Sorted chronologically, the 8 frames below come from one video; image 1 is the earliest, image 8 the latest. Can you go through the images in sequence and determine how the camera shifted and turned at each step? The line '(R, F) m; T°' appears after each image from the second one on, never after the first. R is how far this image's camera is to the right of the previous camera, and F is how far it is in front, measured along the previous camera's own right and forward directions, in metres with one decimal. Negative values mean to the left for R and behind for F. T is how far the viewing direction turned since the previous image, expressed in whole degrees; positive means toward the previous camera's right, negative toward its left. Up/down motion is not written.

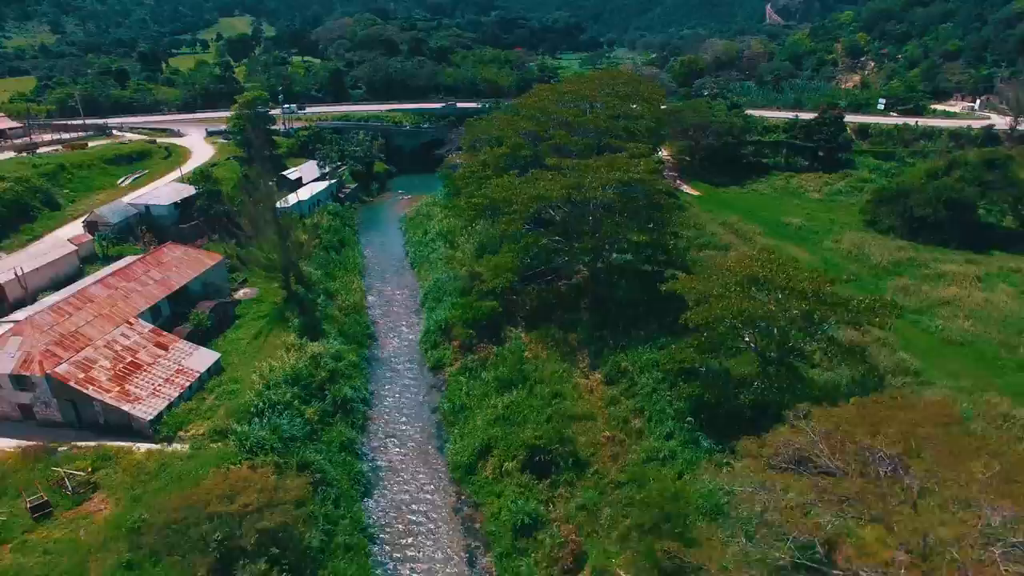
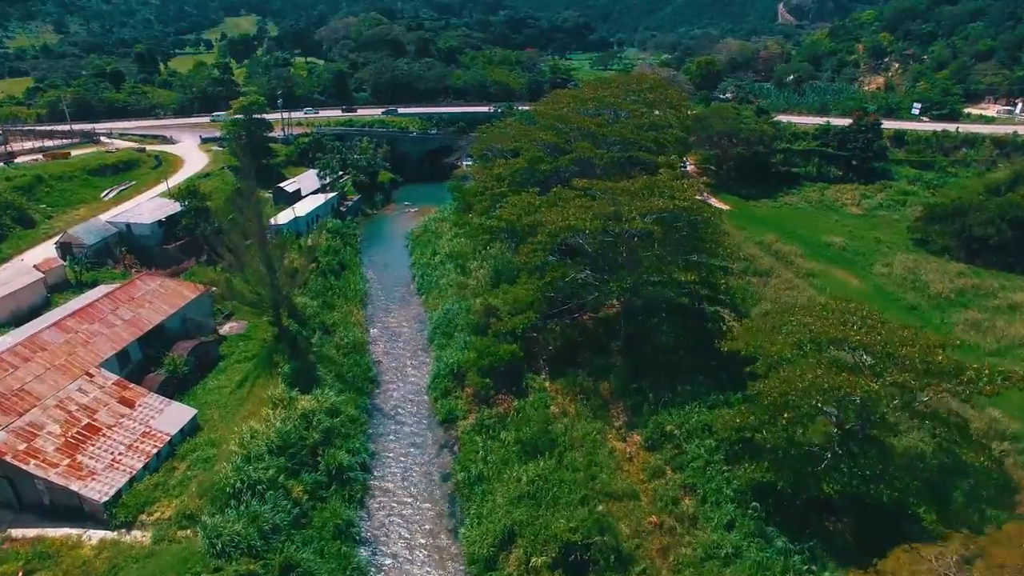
(-0.8, +4.7) m; -1°
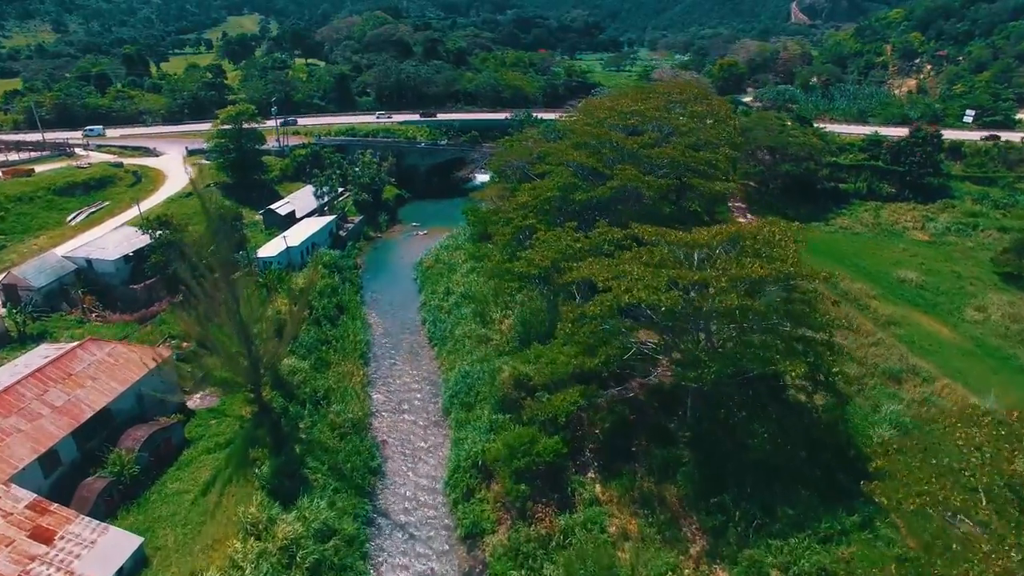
(-1.5, +6.8) m; 0°
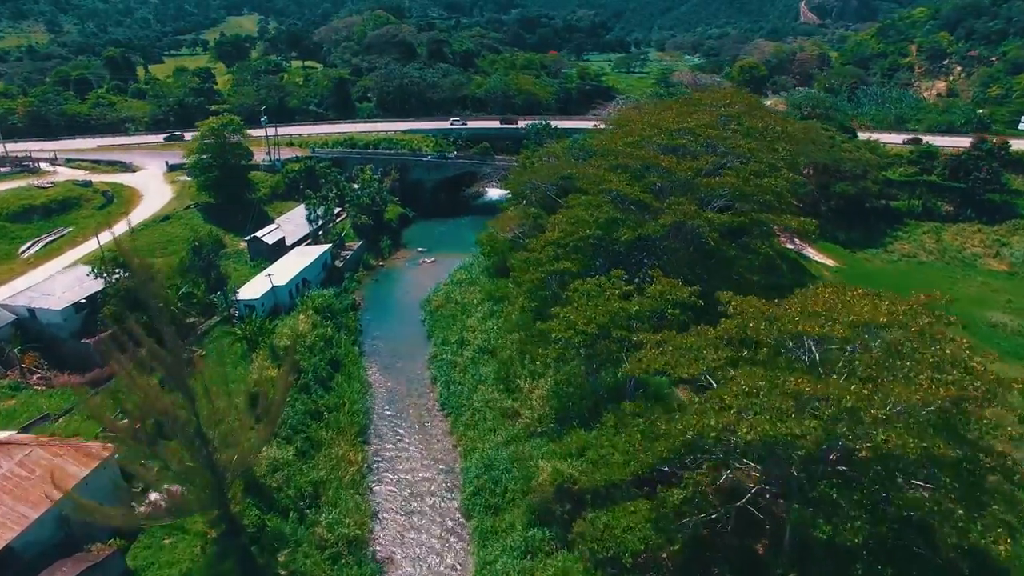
(-1.4, +6.4) m; 0°
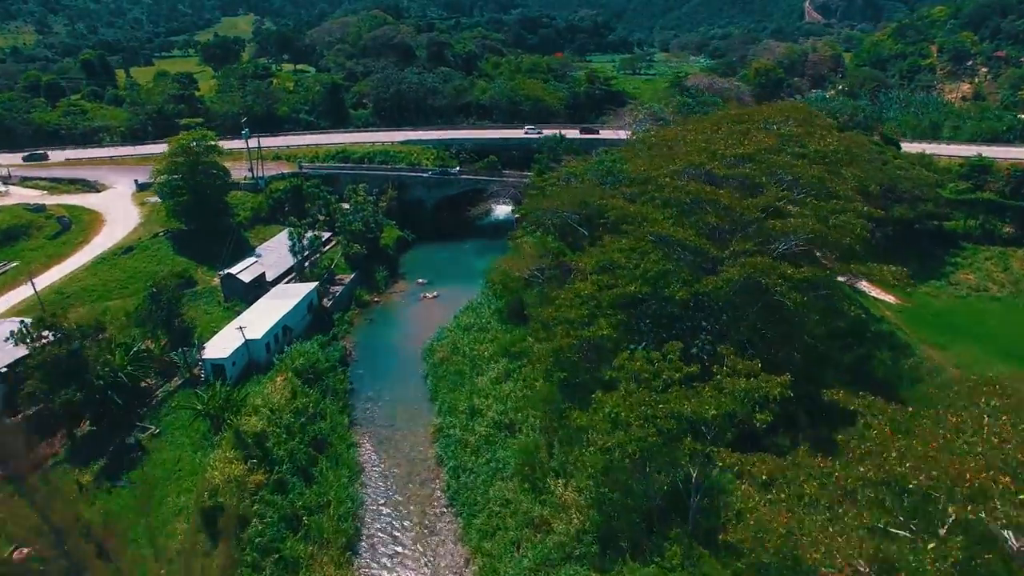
(-1.0, +6.0) m; 0°
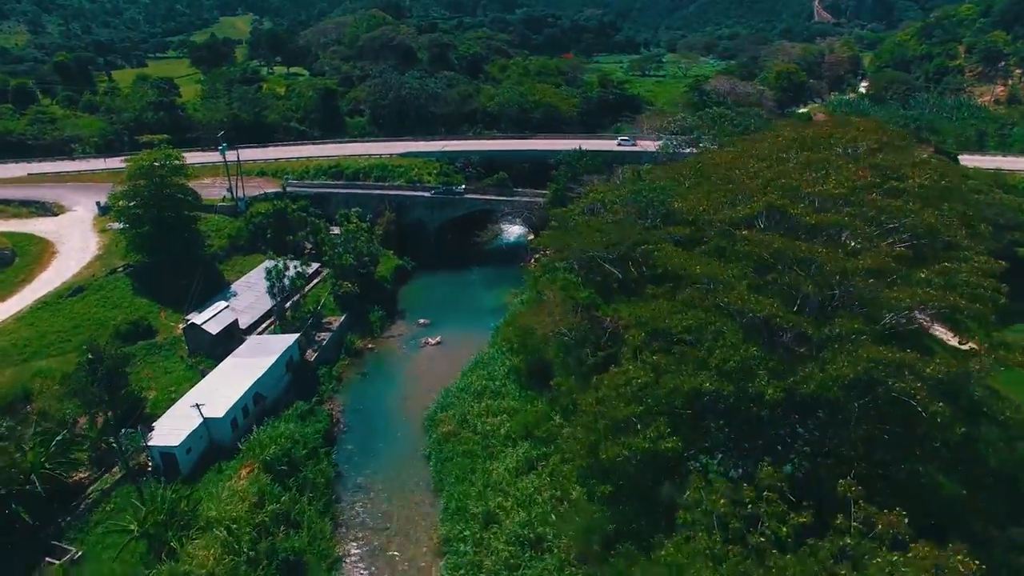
(-0.9, +6.1) m; 0°
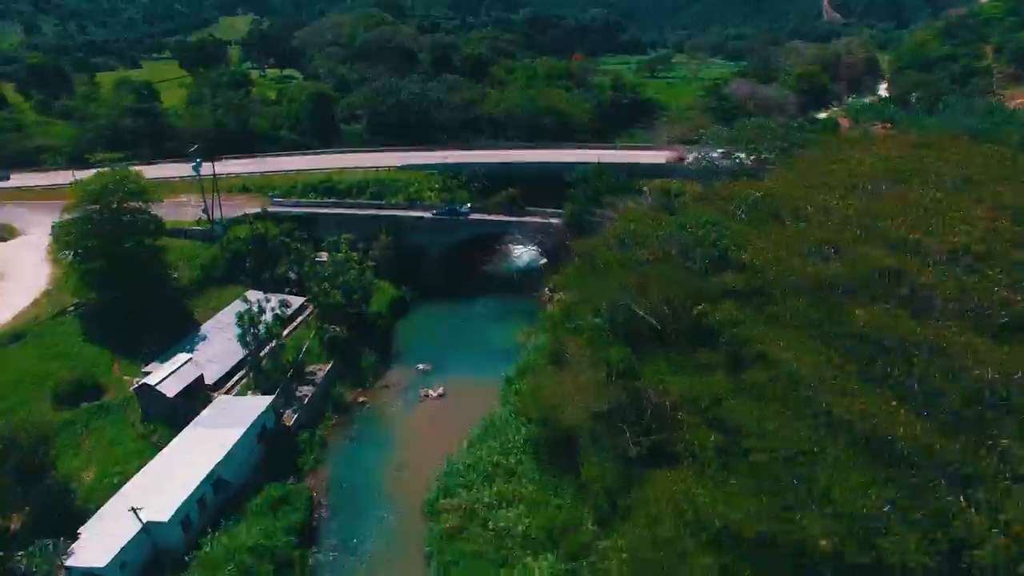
(-0.6, +5.3) m; 0°
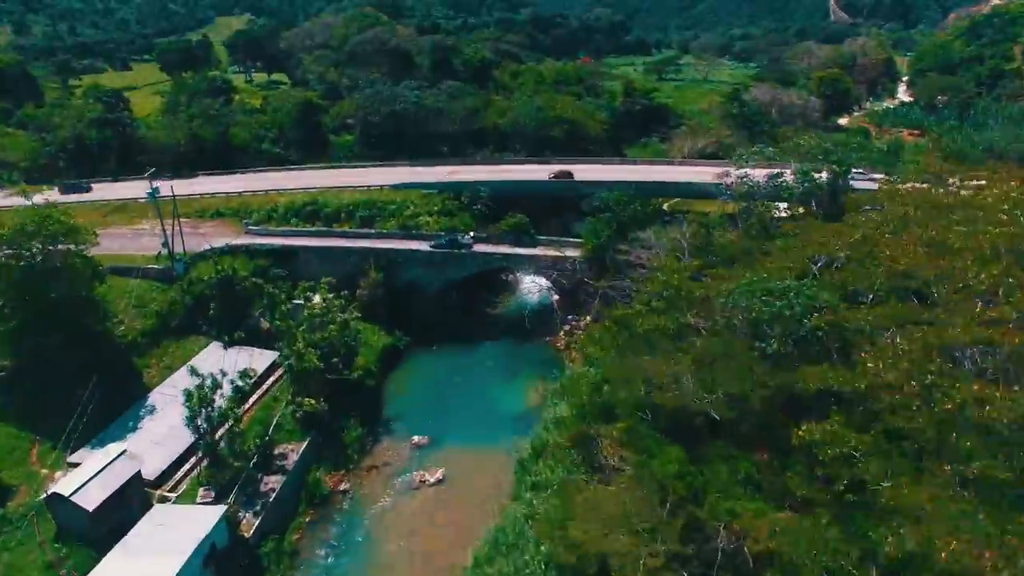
(-0.6, +5.8) m; 0°
